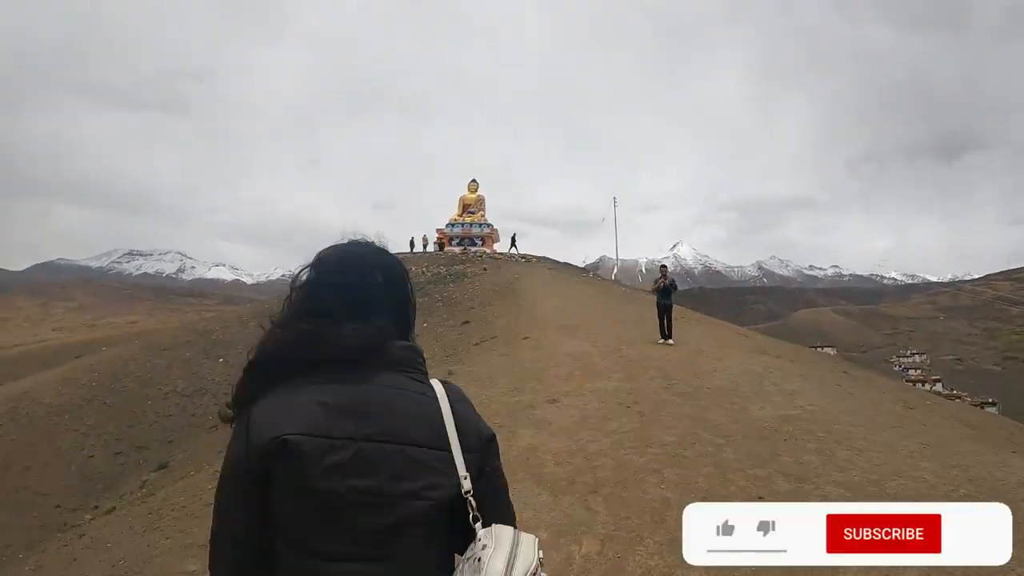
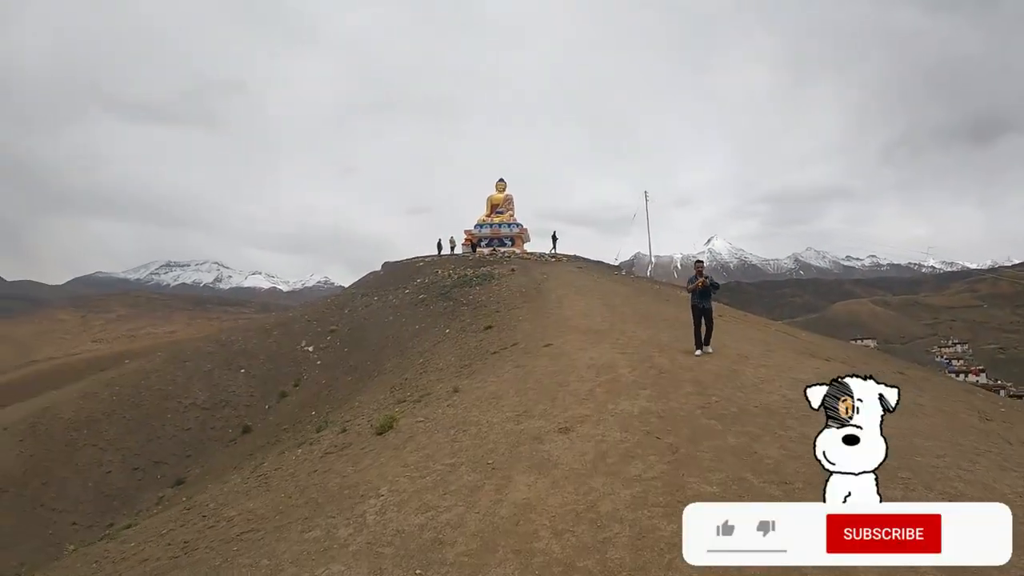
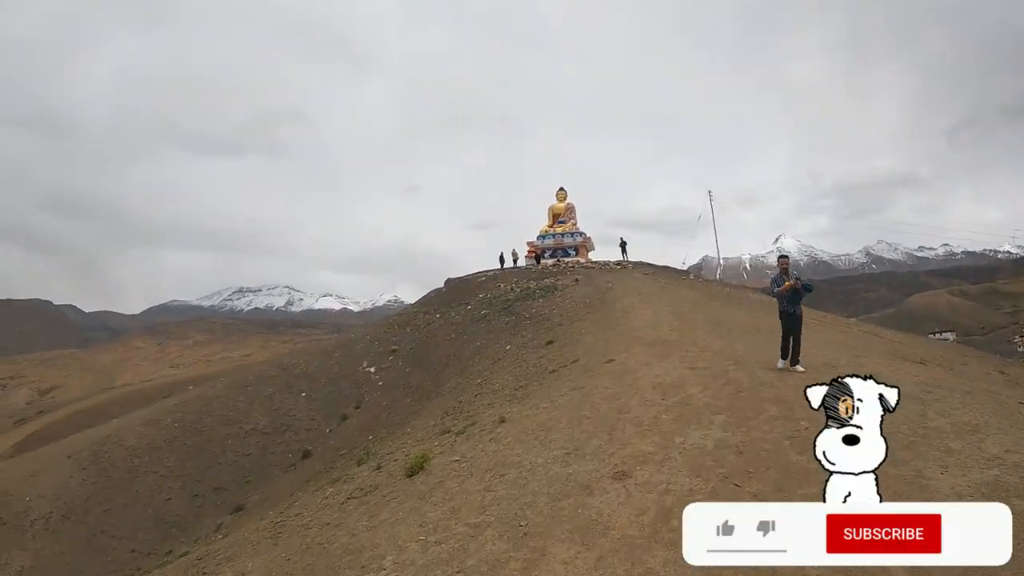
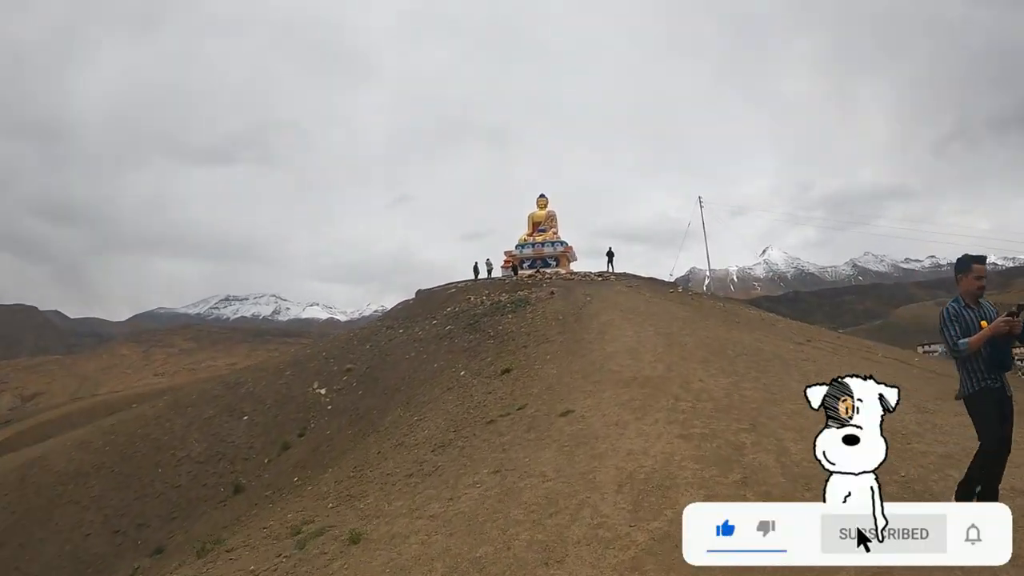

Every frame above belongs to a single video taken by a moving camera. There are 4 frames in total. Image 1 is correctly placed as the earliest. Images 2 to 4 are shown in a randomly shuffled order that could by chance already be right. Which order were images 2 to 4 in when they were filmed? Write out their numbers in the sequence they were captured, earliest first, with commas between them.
2, 3, 4
